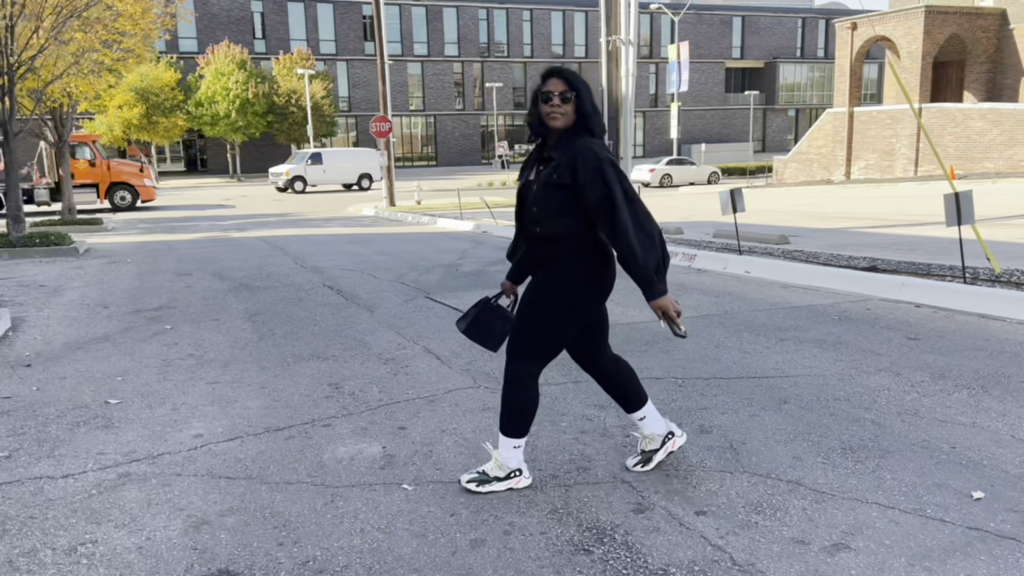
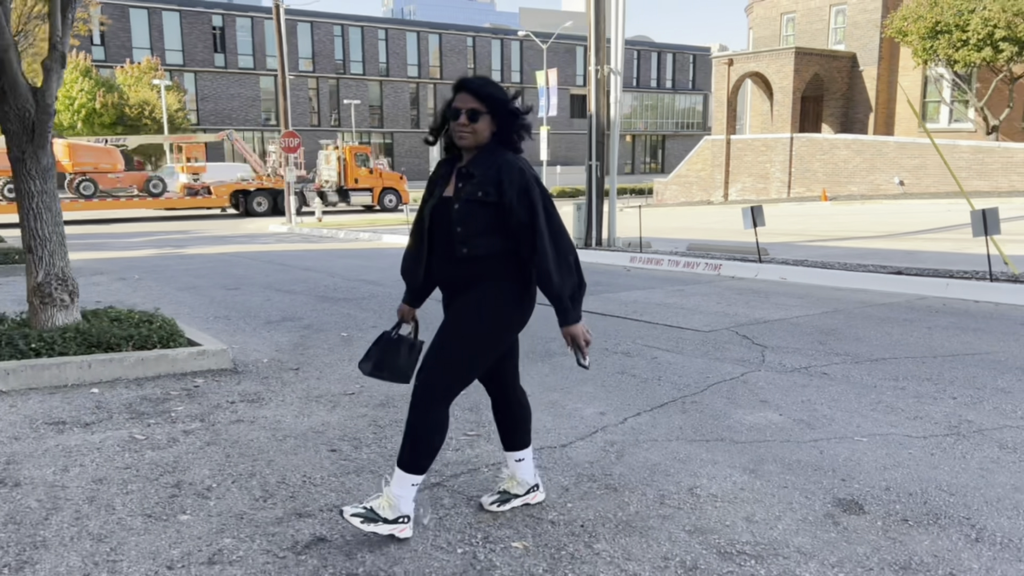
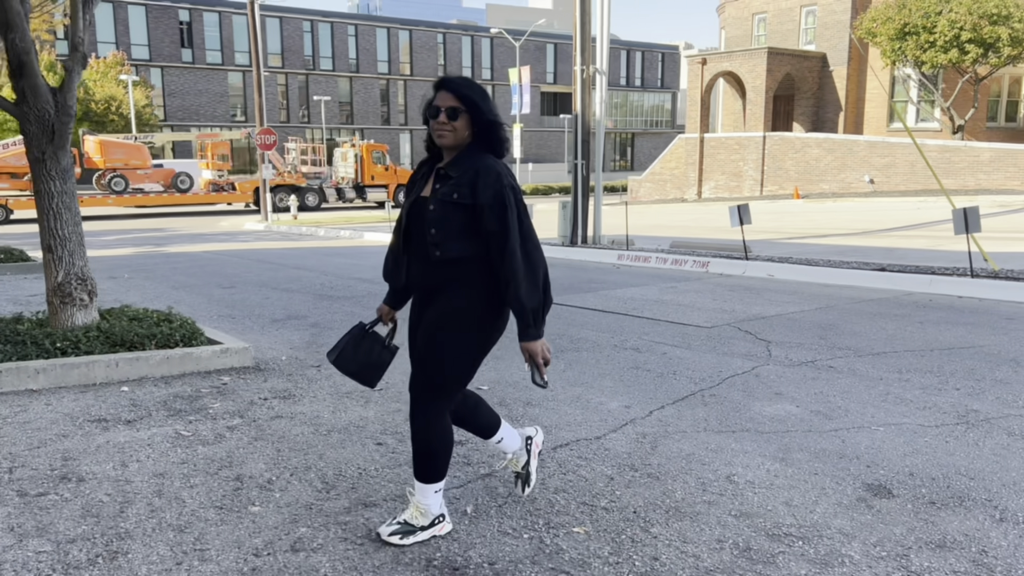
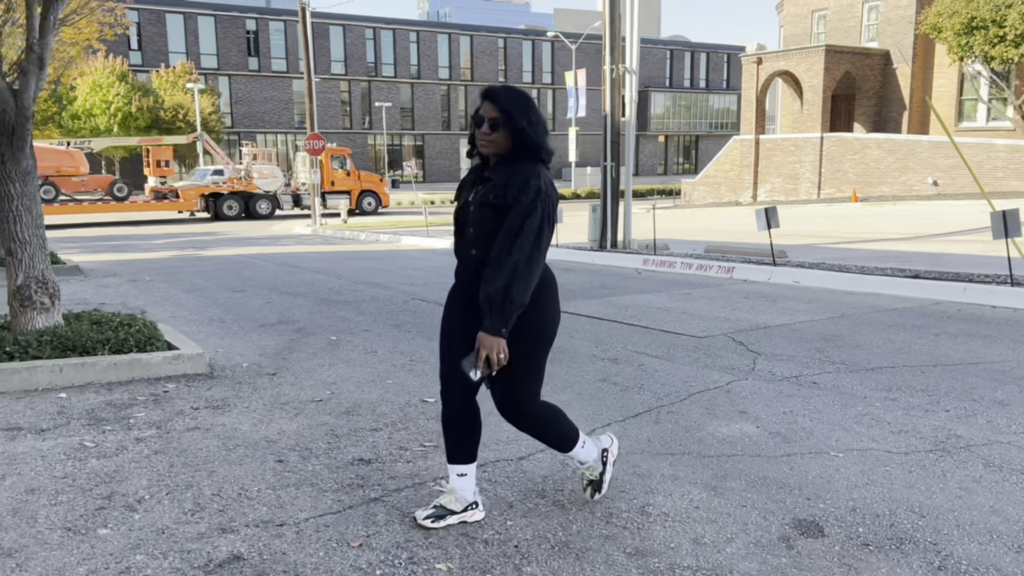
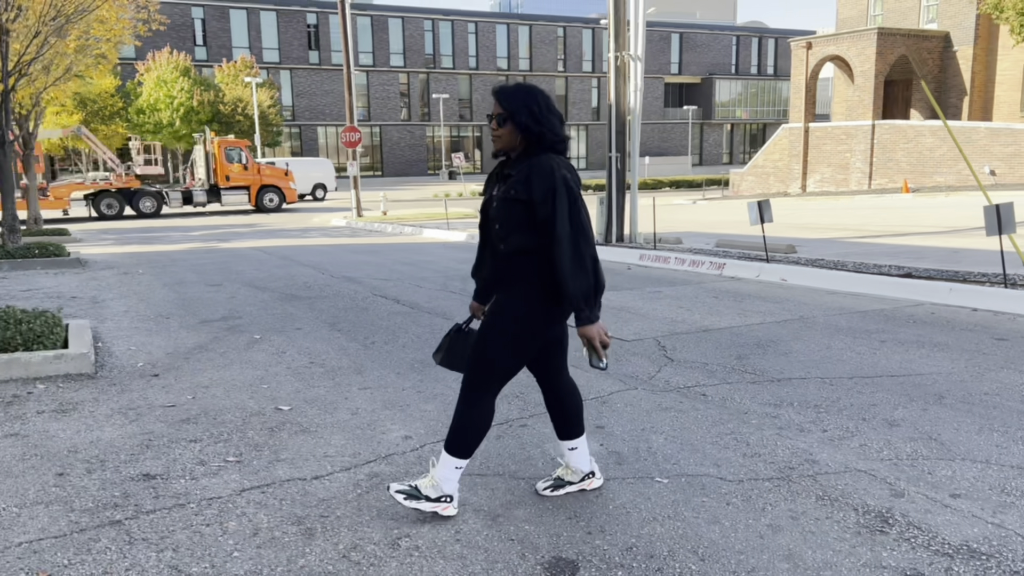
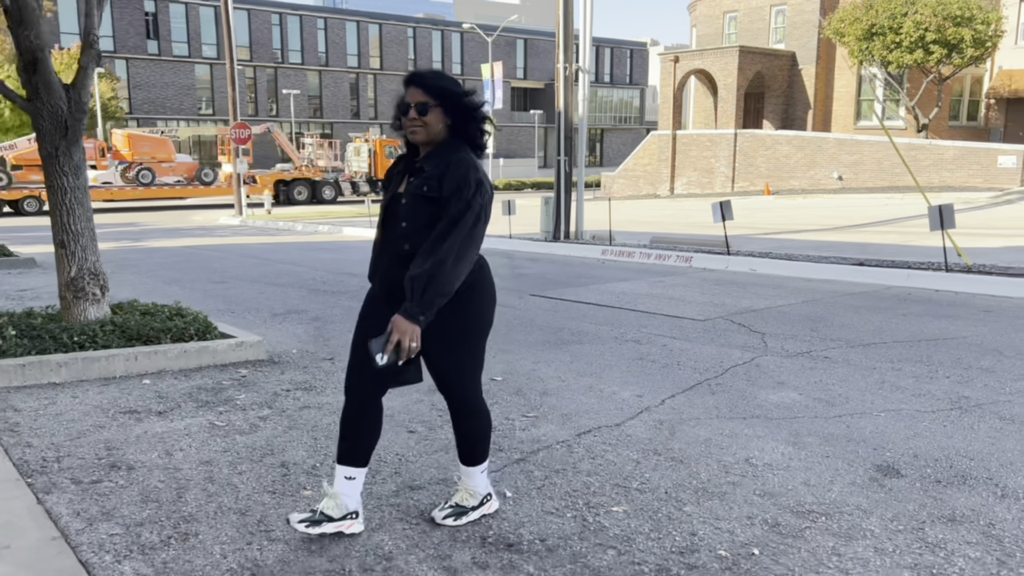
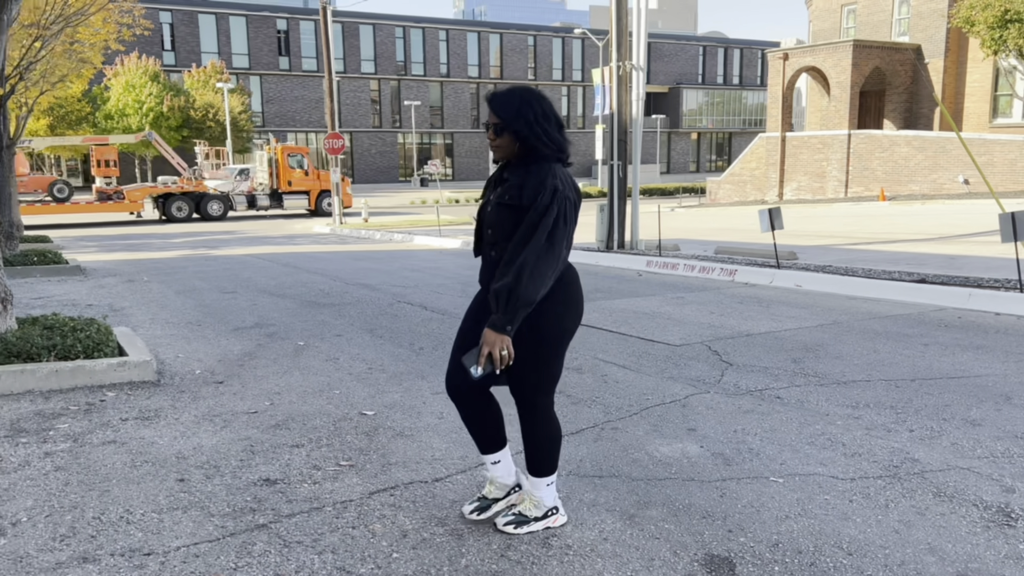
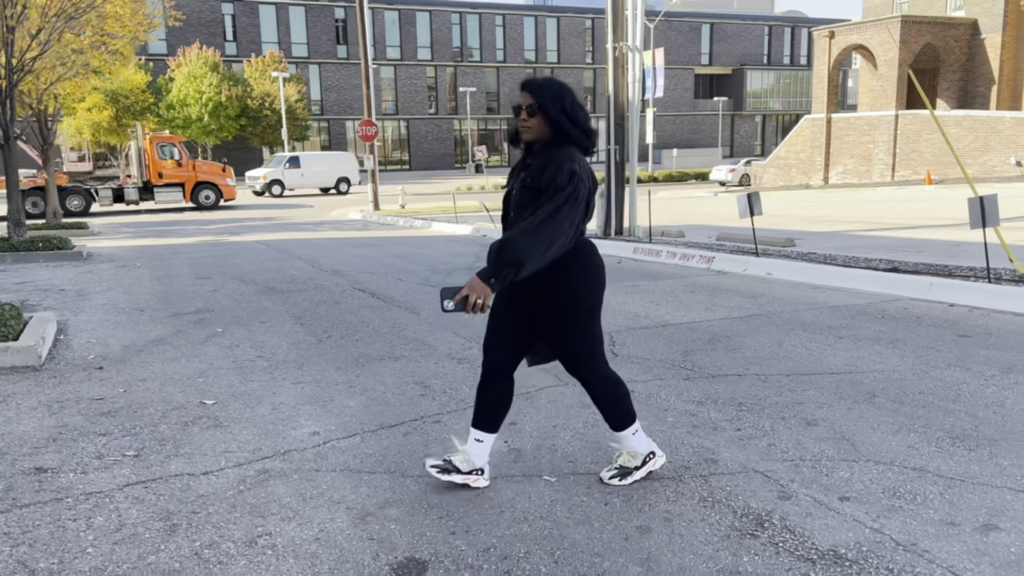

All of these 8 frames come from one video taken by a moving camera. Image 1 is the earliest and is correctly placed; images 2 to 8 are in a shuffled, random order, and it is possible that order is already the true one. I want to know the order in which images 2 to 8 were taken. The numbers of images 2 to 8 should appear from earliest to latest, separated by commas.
8, 5, 7, 4, 2, 3, 6
